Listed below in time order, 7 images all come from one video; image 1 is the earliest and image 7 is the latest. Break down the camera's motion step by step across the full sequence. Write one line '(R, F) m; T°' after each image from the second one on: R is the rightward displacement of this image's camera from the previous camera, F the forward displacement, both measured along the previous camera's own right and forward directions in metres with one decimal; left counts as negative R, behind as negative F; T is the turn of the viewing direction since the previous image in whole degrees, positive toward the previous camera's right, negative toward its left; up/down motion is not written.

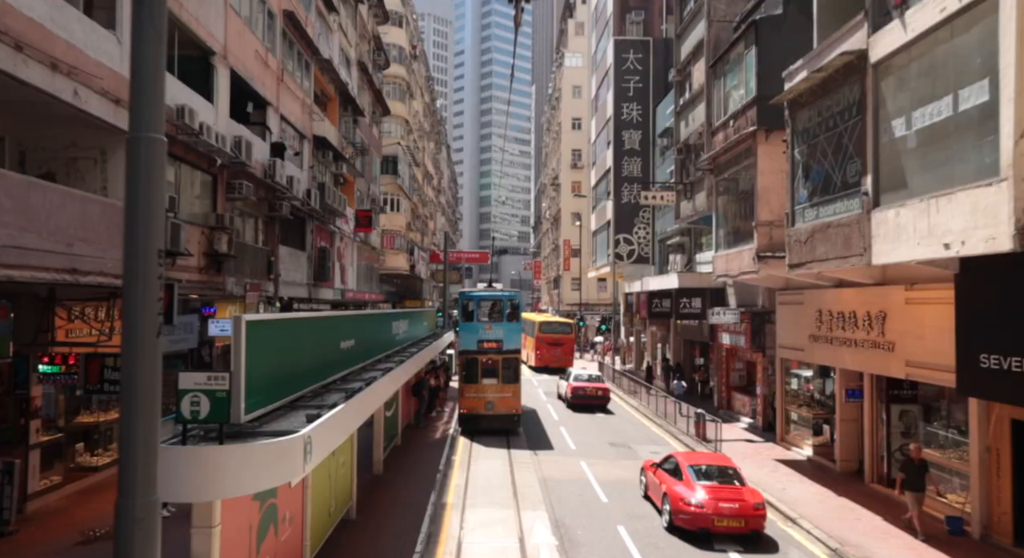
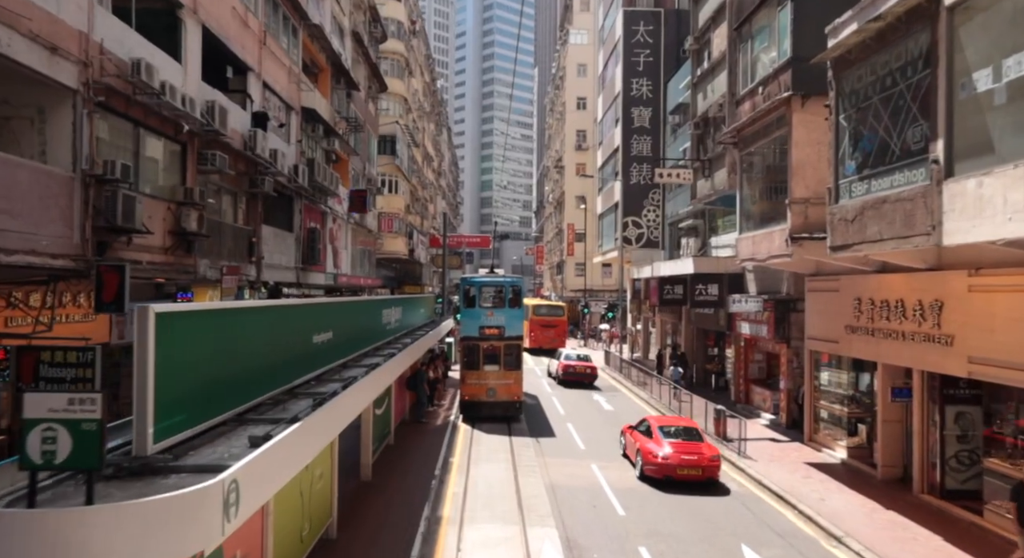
(-0.1, +1.6) m; 0°
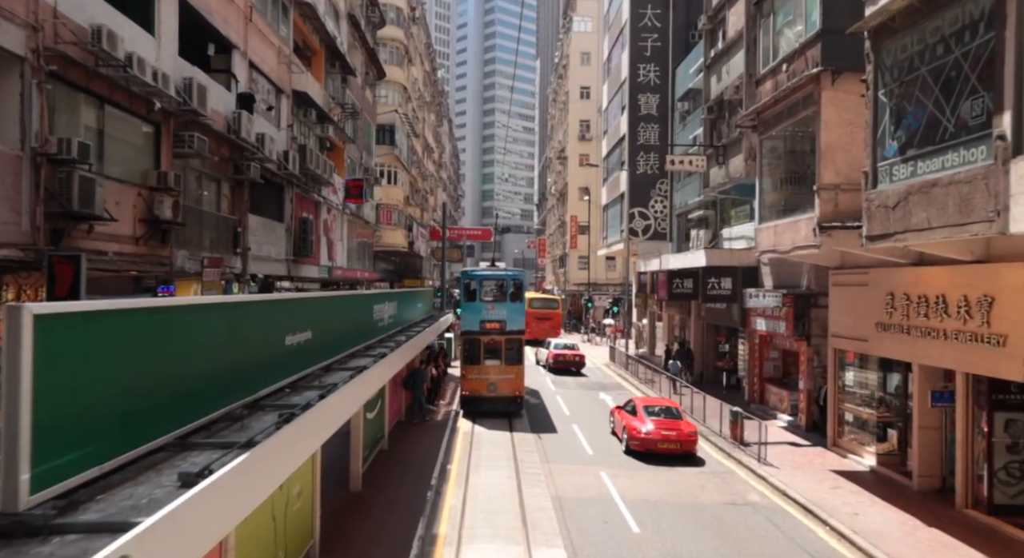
(0.0, +1.1) m; 0°
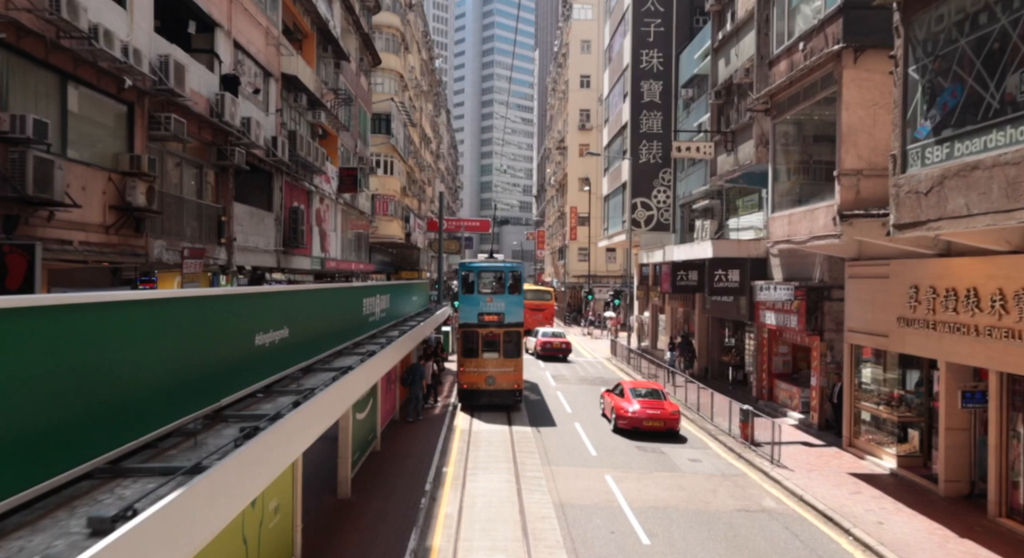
(0.0, +0.8) m; 0°
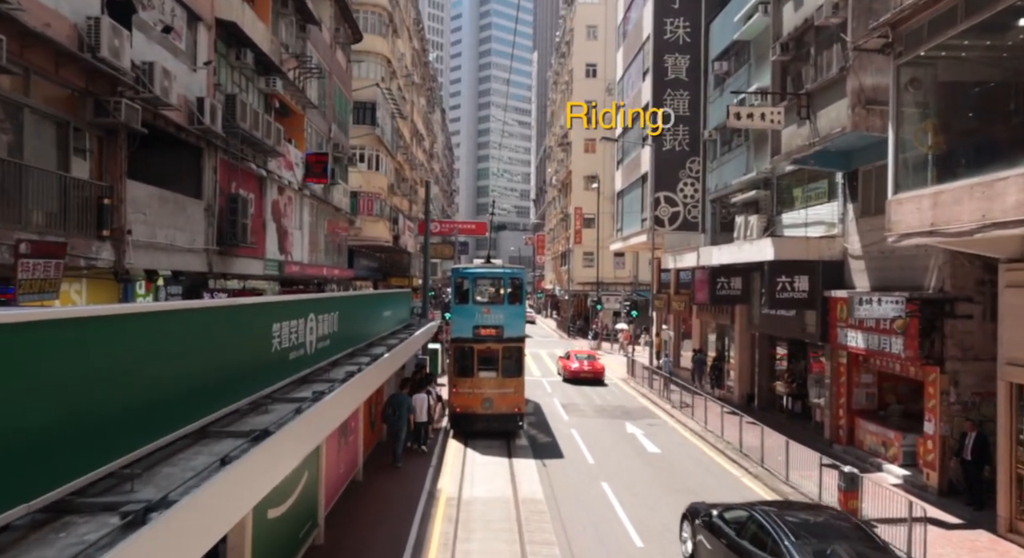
(-0.2, +4.7) m; 0°
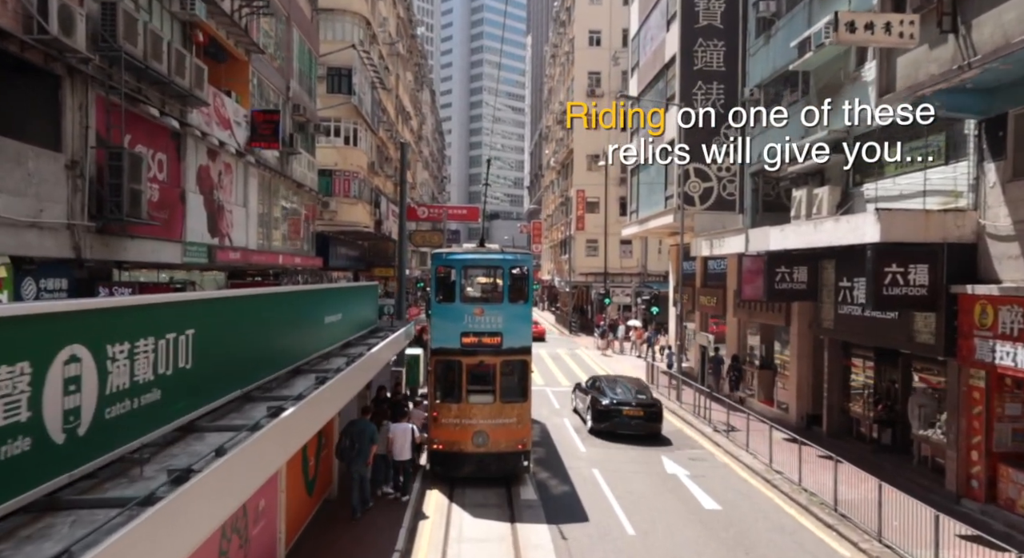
(-0.2, +4.7) m; +1°
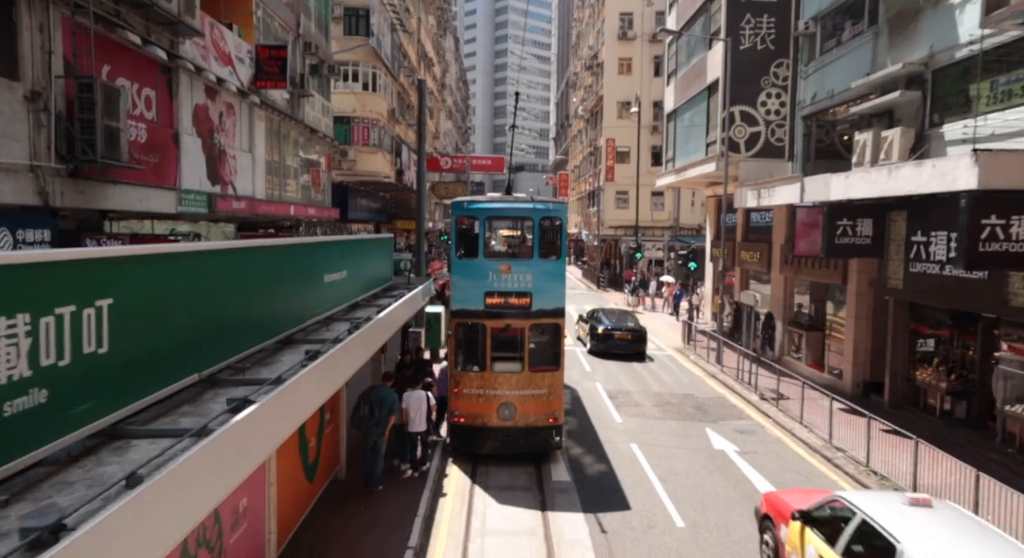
(-0.1, +1.6) m; -2°
